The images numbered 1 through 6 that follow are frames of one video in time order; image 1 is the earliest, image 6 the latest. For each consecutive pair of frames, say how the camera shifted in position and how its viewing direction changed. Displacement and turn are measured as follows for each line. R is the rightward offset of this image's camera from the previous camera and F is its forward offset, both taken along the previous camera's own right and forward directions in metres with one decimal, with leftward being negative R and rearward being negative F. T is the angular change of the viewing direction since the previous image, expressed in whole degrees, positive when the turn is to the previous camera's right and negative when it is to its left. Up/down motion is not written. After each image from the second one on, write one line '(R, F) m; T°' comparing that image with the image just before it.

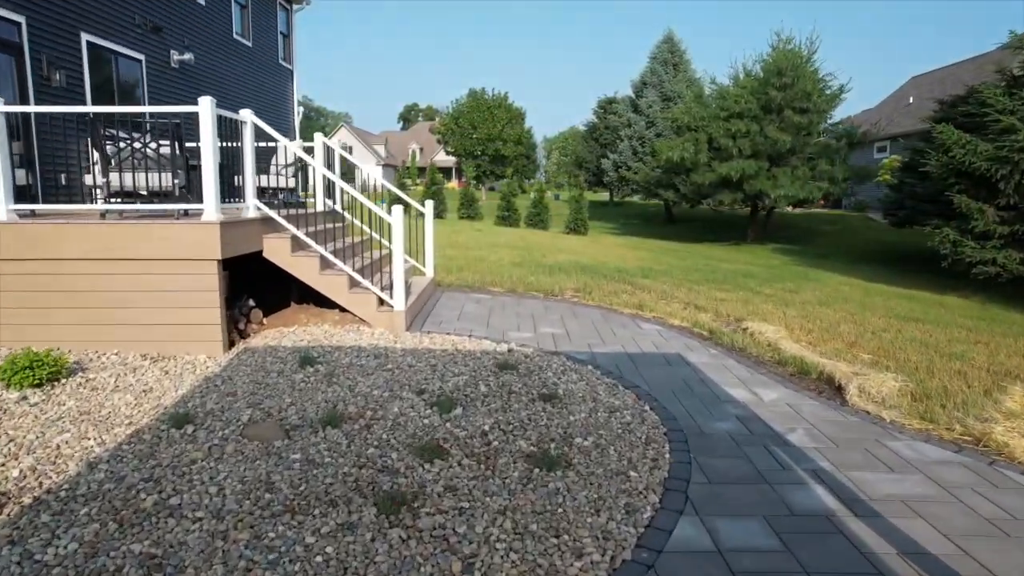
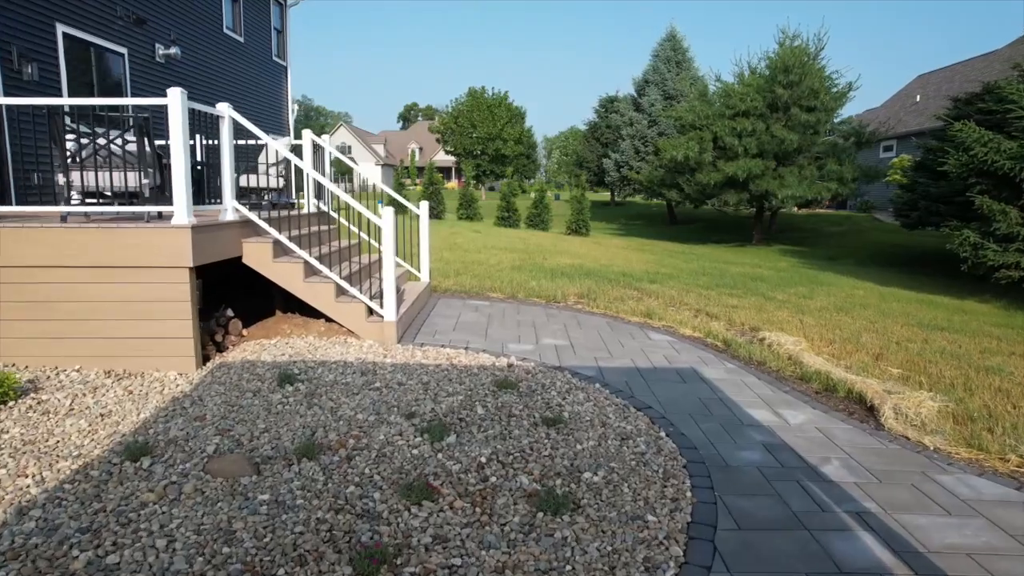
(0.0, +0.5) m; 0°
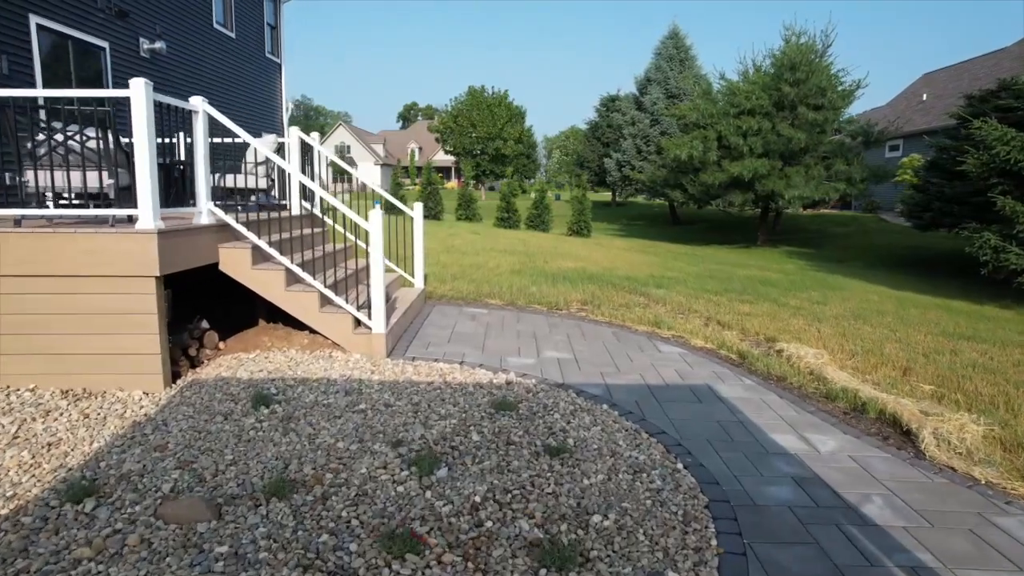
(0.0, +0.4) m; 0°
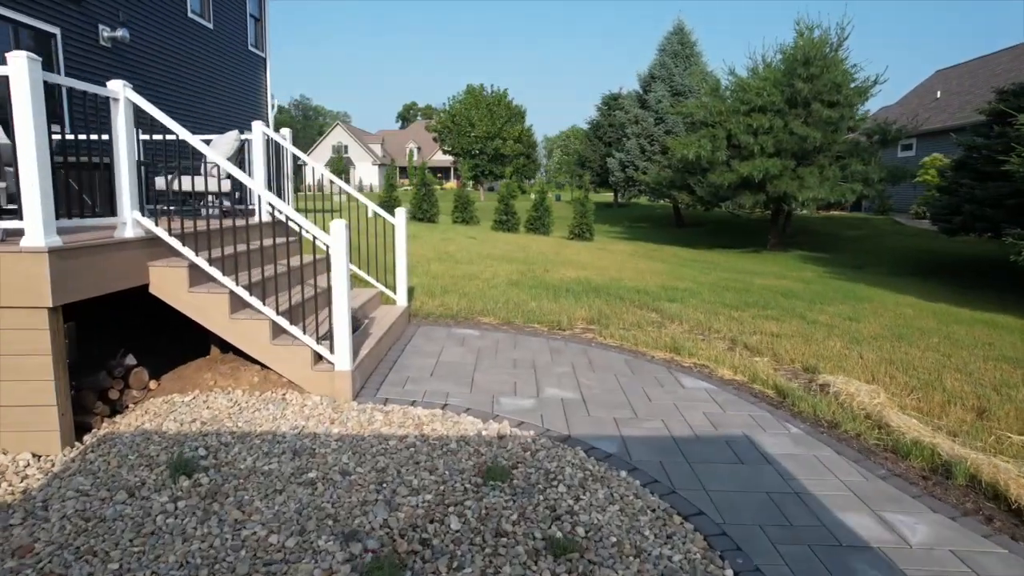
(+0.1, +0.9) m; 0°
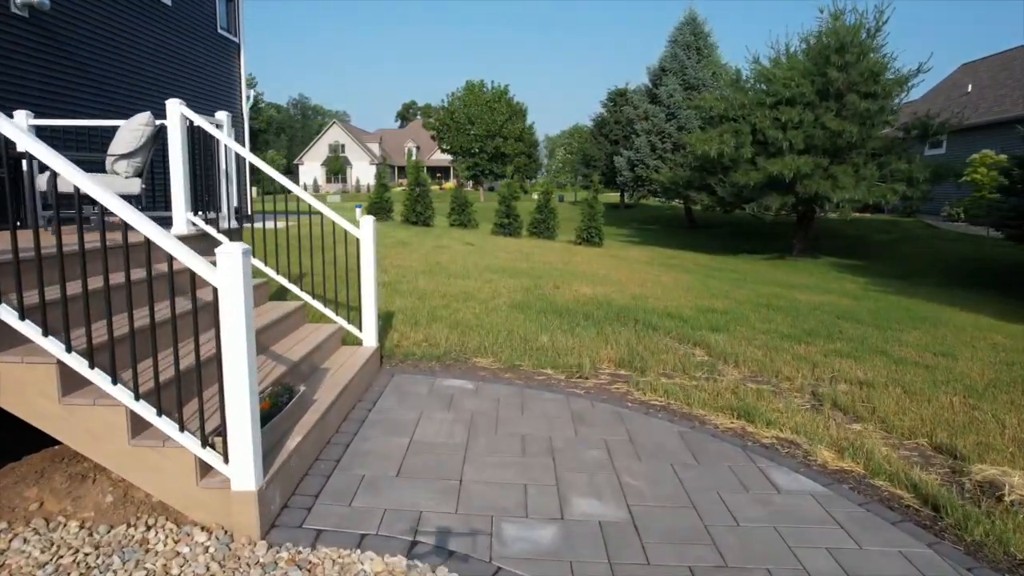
(-0.1, +1.7) m; 0°
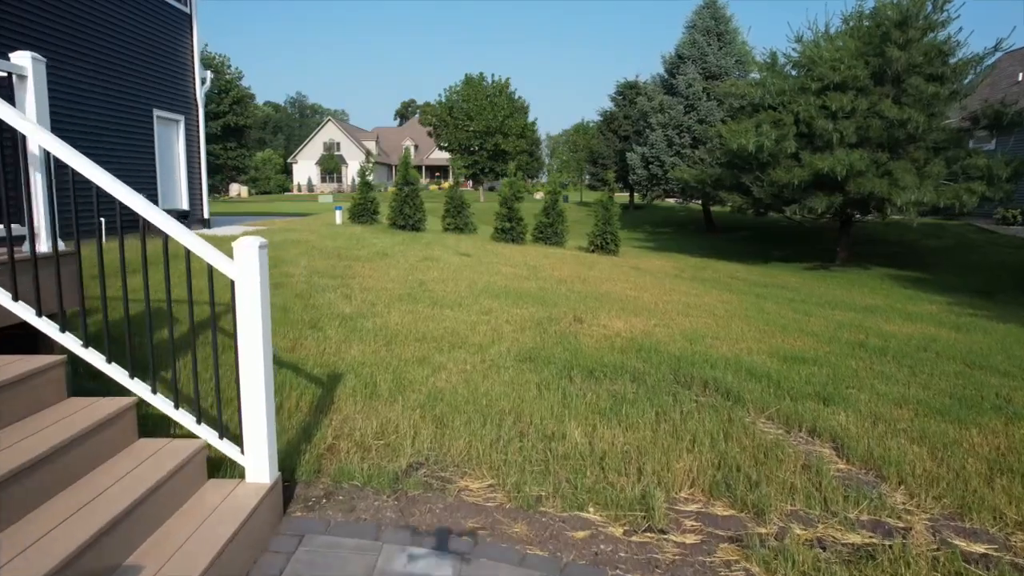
(-0.1, +2.3) m; 0°
